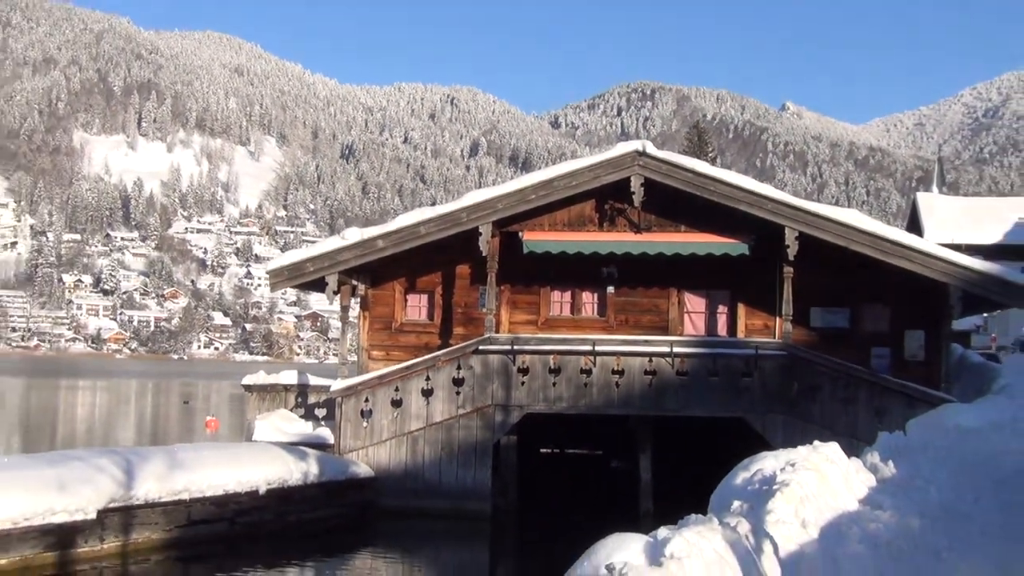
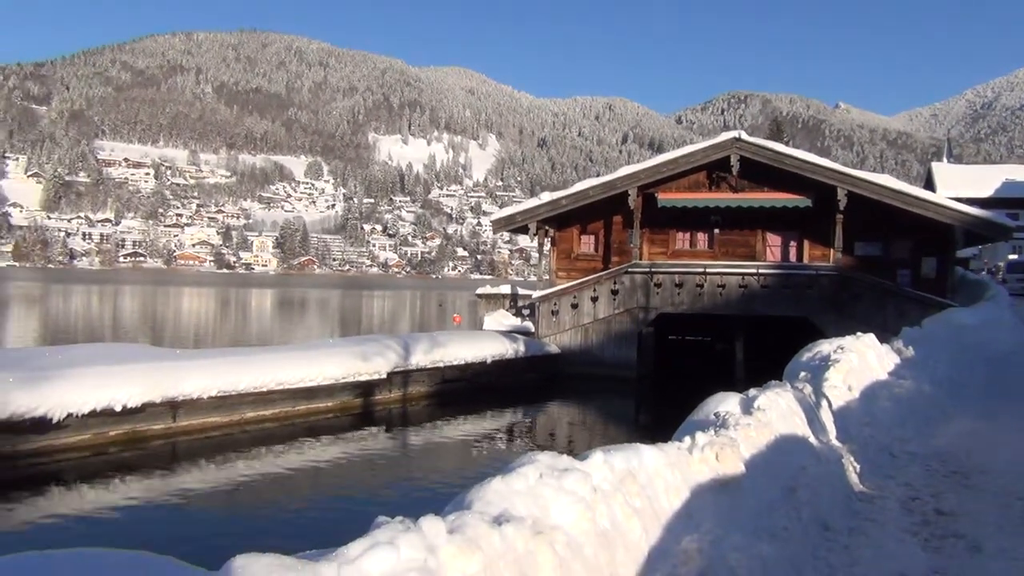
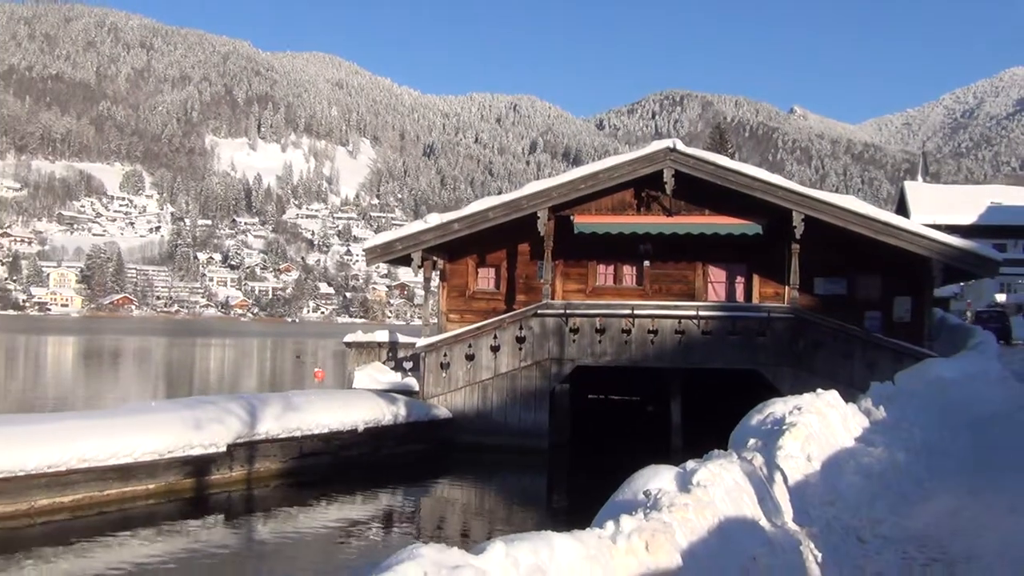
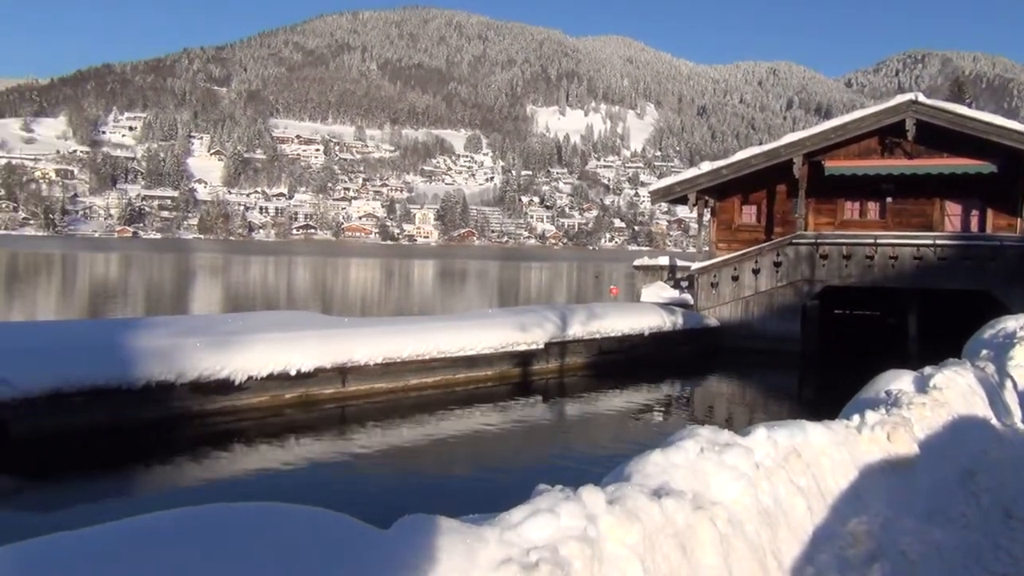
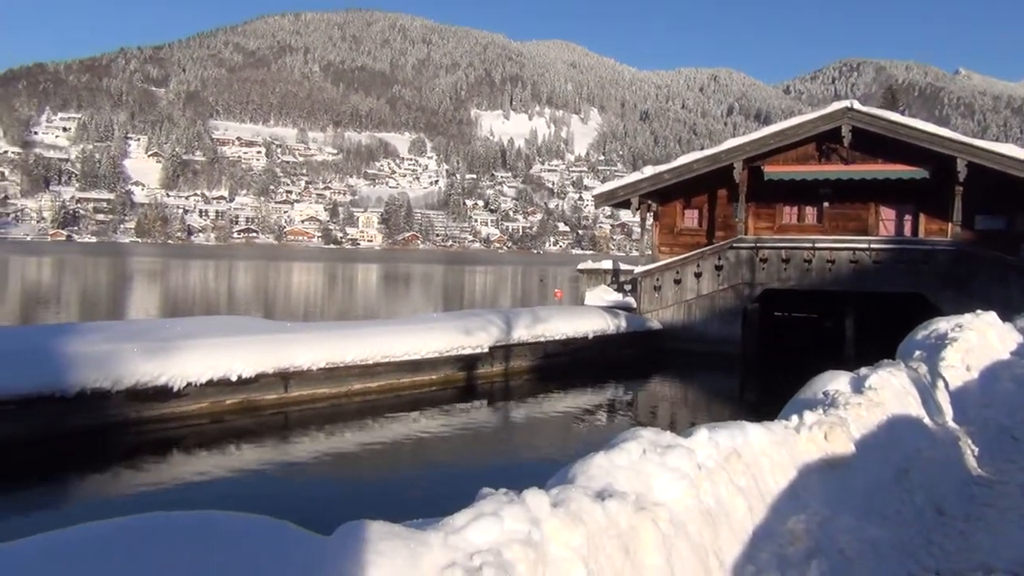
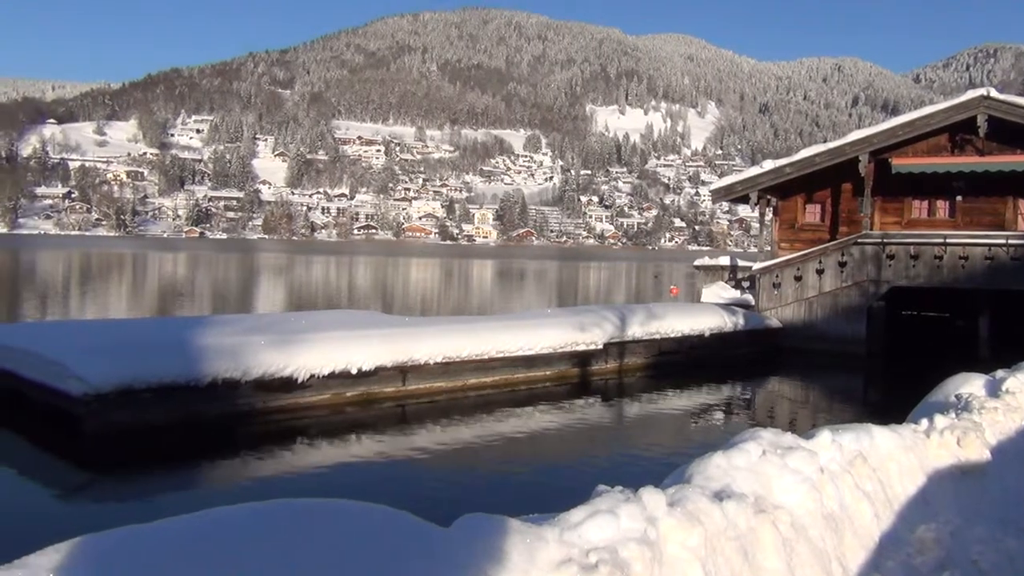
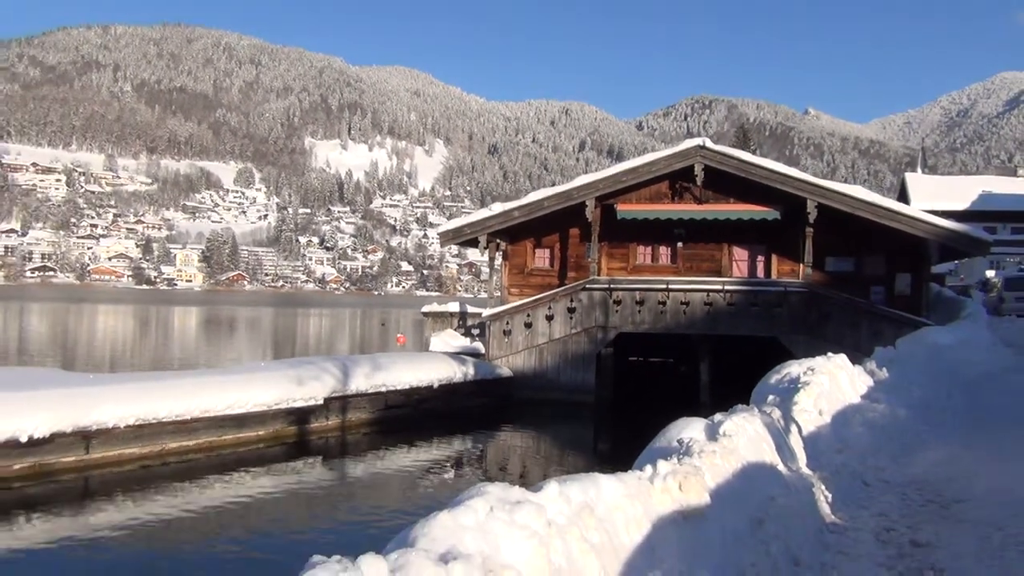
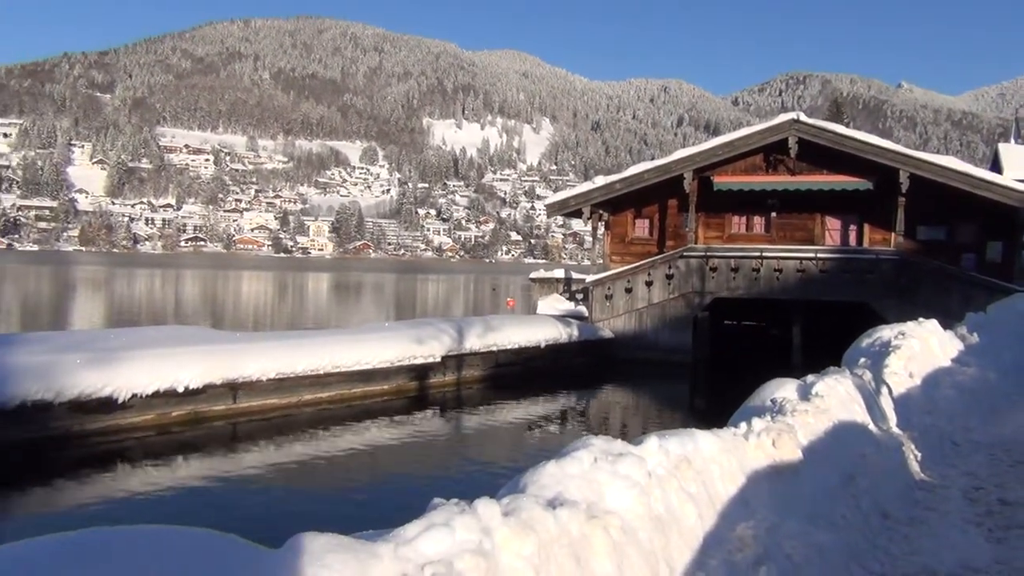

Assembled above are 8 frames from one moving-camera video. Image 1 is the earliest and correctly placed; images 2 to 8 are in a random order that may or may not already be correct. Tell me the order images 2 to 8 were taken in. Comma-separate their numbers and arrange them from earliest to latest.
3, 7, 2, 8, 5, 4, 6
